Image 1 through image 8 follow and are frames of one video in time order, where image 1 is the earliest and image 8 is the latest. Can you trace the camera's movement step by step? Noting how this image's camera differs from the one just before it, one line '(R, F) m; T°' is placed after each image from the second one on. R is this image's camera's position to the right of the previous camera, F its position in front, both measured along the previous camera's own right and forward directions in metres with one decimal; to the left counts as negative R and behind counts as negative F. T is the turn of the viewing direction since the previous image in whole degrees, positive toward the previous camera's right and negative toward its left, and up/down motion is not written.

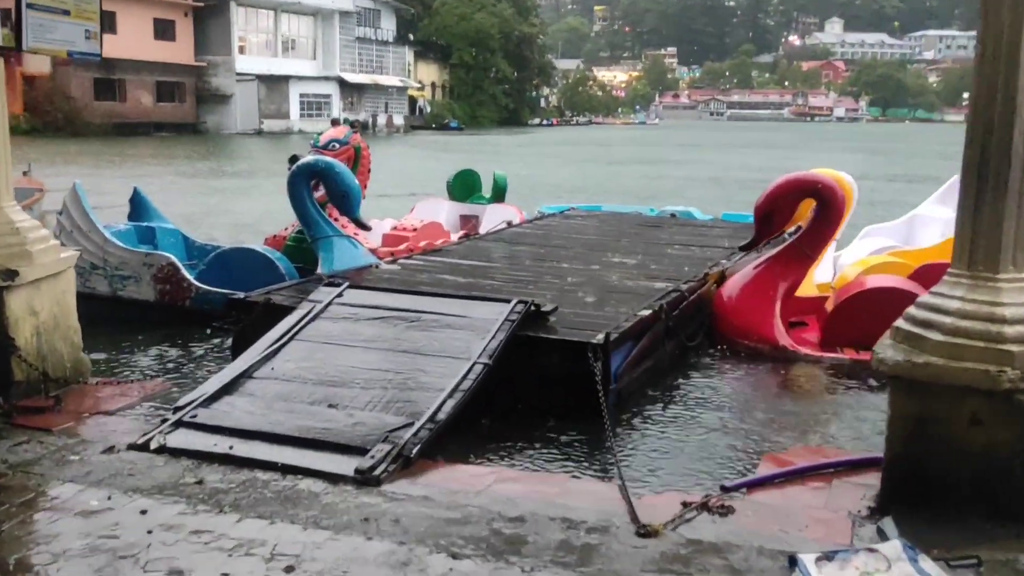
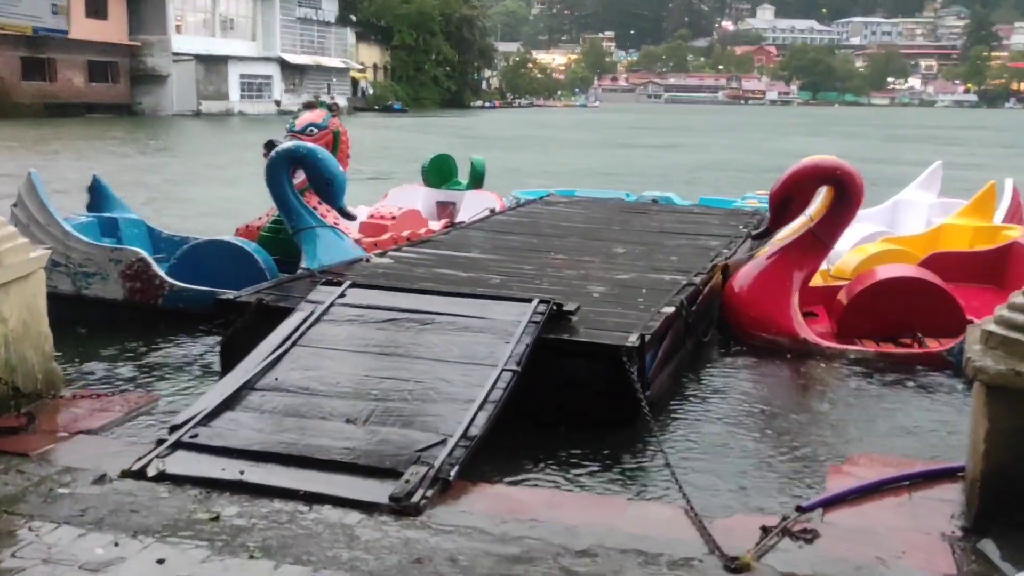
(-0.5, +0.5) m; +3°
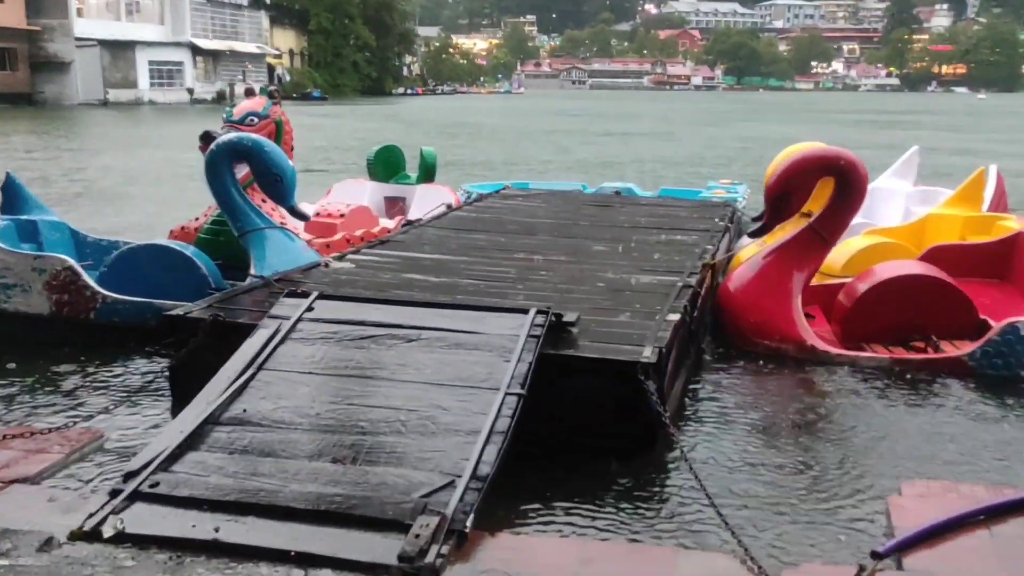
(-0.4, +0.6) m; +4°
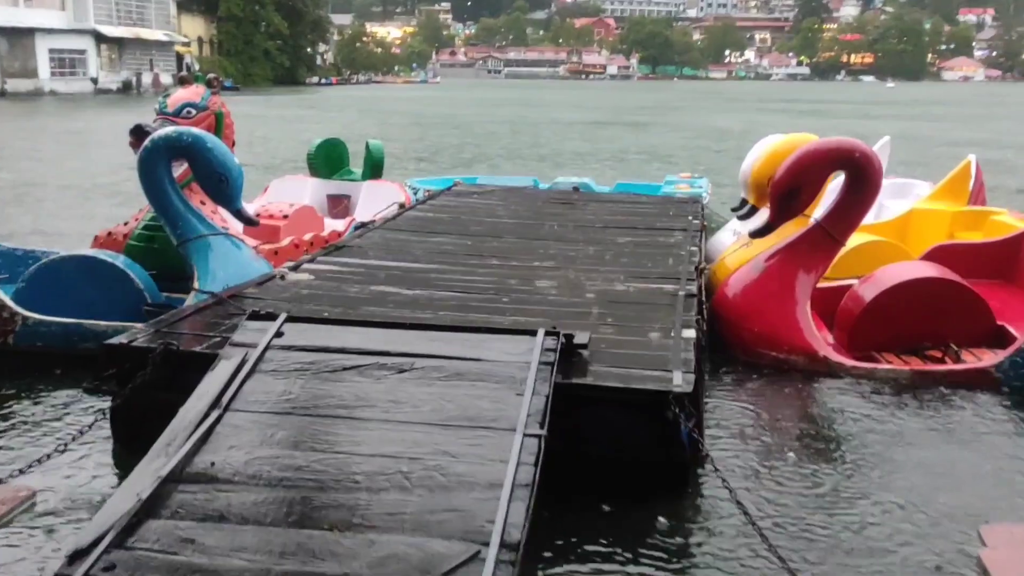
(-0.4, +0.7) m; +5°
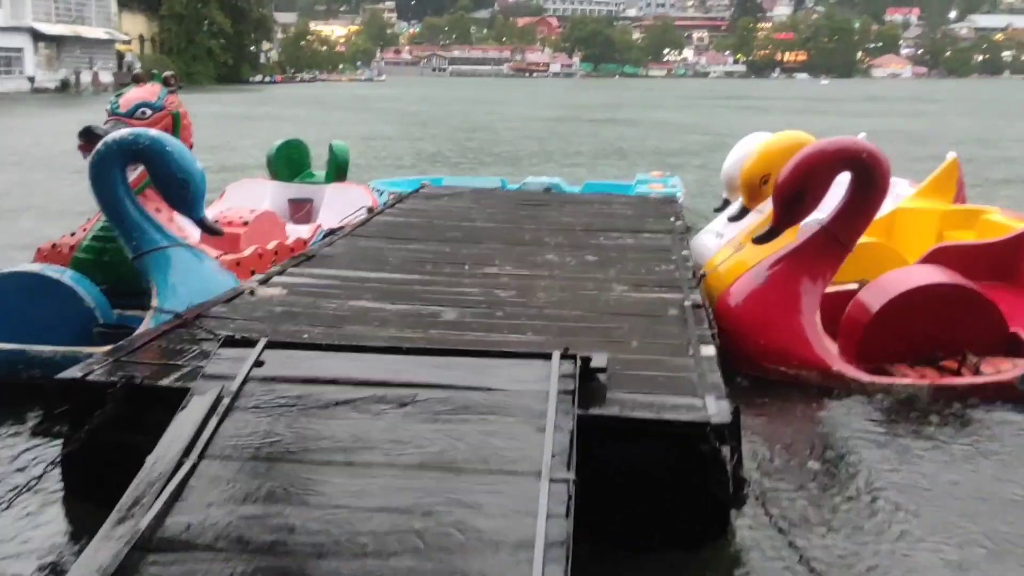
(-0.2, +0.5) m; +3°
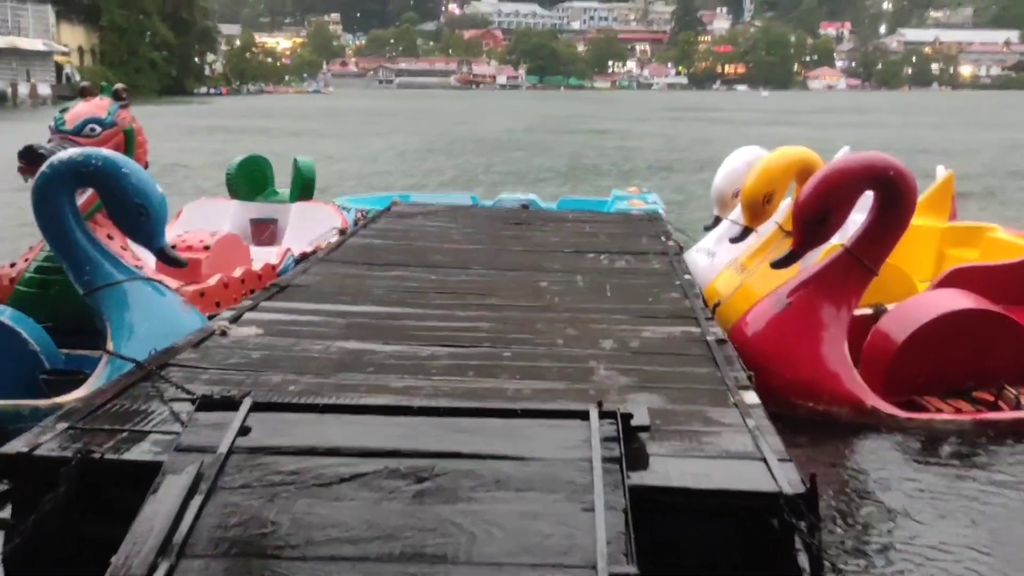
(-0.3, +0.6) m; +3°
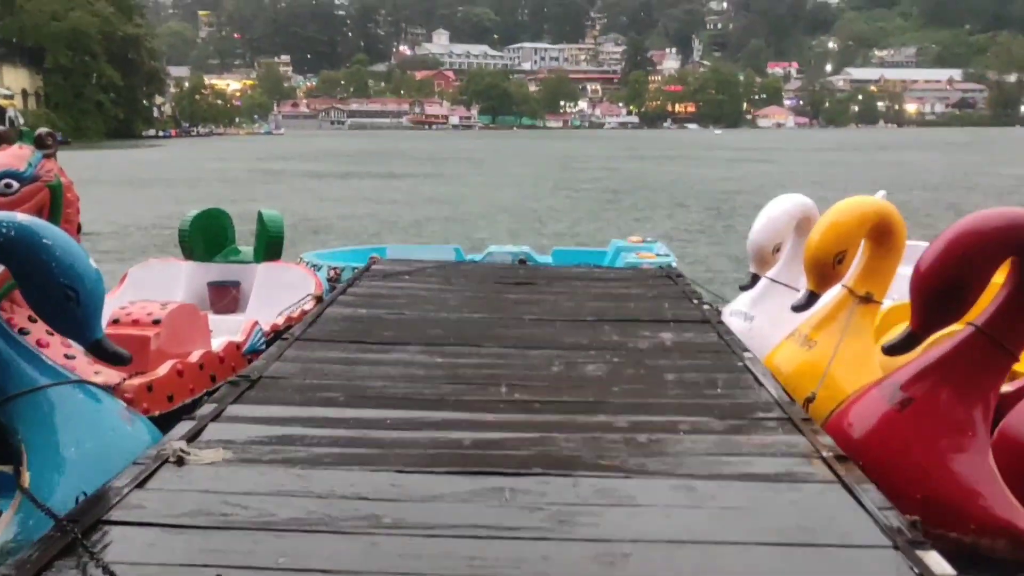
(-0.4, +1.2) m; +3°
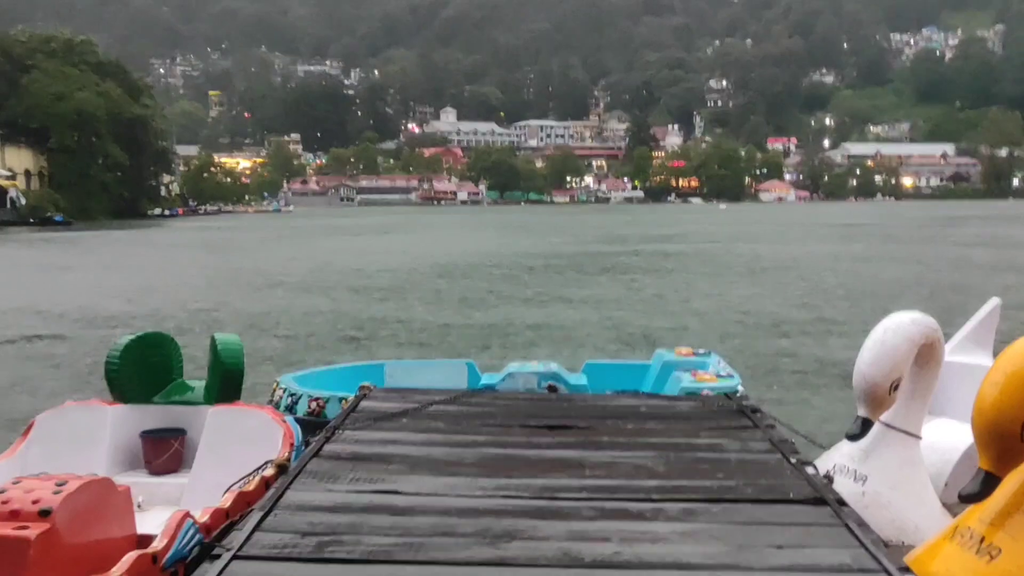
(-0.1, +1.9) m; -1°
